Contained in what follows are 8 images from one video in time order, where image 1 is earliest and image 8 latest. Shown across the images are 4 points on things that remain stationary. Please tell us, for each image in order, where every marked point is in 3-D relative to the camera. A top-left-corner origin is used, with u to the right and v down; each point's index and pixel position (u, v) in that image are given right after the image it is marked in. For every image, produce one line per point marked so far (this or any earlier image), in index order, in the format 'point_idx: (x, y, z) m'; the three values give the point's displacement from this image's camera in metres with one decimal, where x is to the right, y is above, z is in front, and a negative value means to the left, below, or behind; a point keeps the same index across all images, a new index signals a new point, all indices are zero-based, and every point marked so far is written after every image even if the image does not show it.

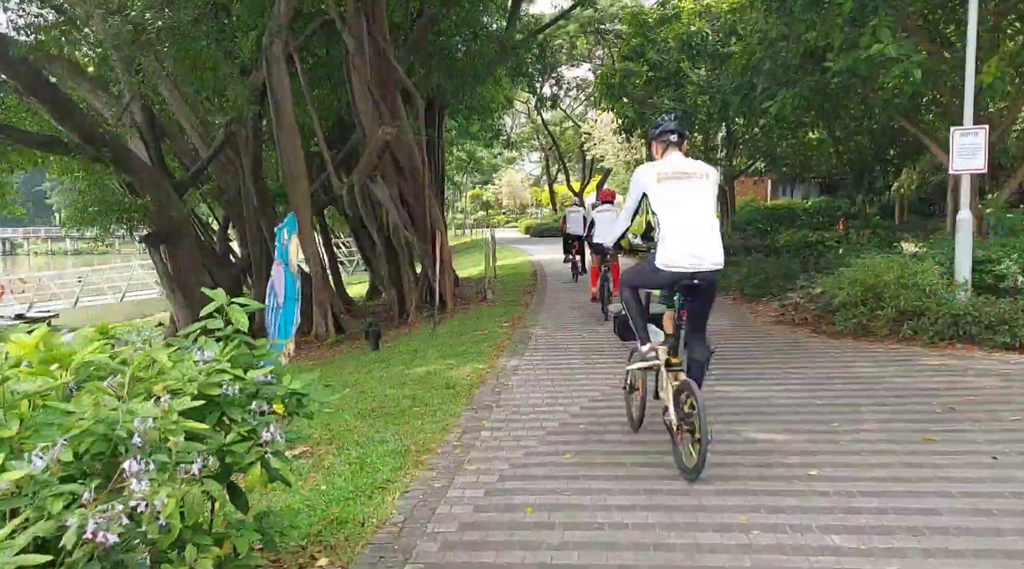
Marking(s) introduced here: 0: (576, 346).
0: (+0.7, -0.7, +8.4) m
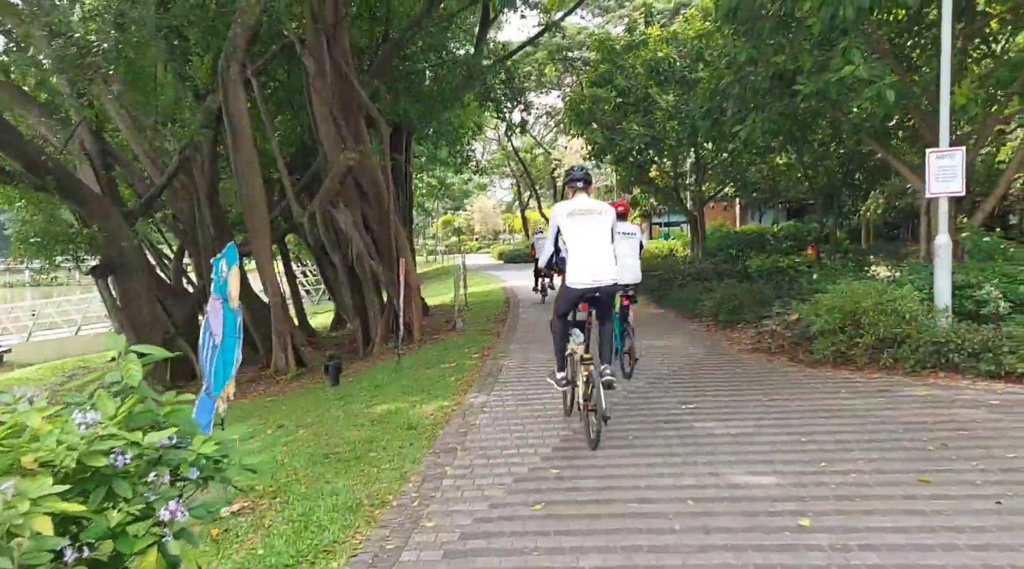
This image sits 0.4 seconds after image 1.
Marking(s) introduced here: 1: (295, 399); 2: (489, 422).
0: (+0.4, -1.0, +8.0) m
1: (-2.7, -1.4, +9.6) m
2: (-0.2, -1.1, +6.2) m
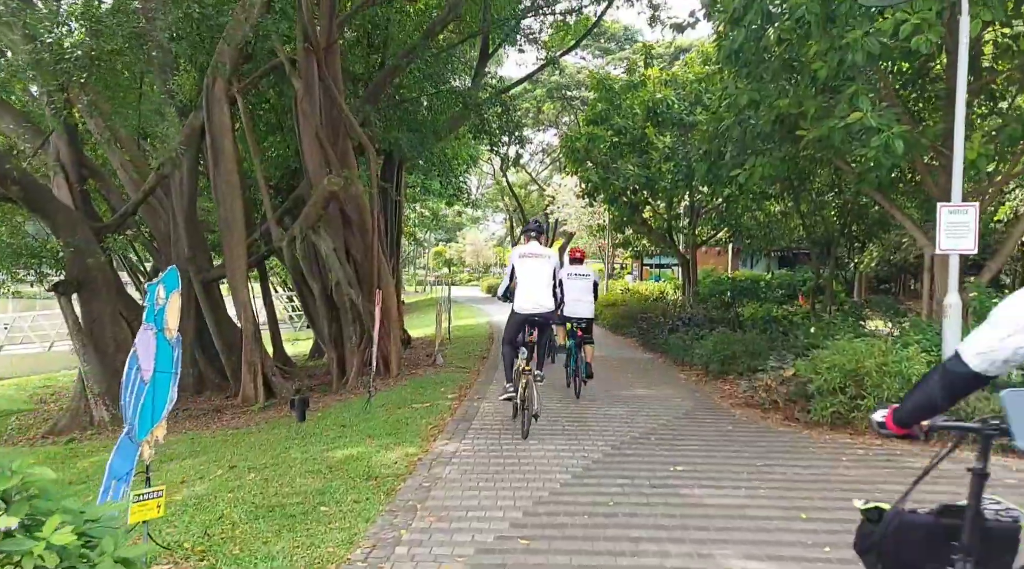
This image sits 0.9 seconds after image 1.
0: (+0.1, -1.4, +7.4) m
1: (-3.0, -1.7, +9.0) m
2: (-0.4, -1.4, +5.7) m
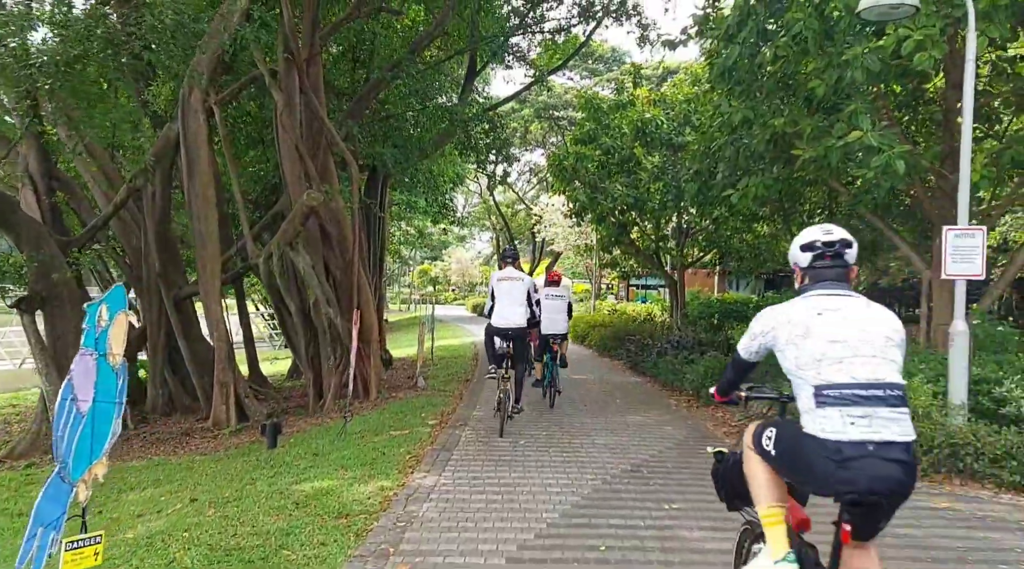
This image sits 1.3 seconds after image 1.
0: (0.0, -1.6, +7.0) m
1: (-3.1, -2.0, +8.5) m
2: (-0.5, -1.6, +5.2) m
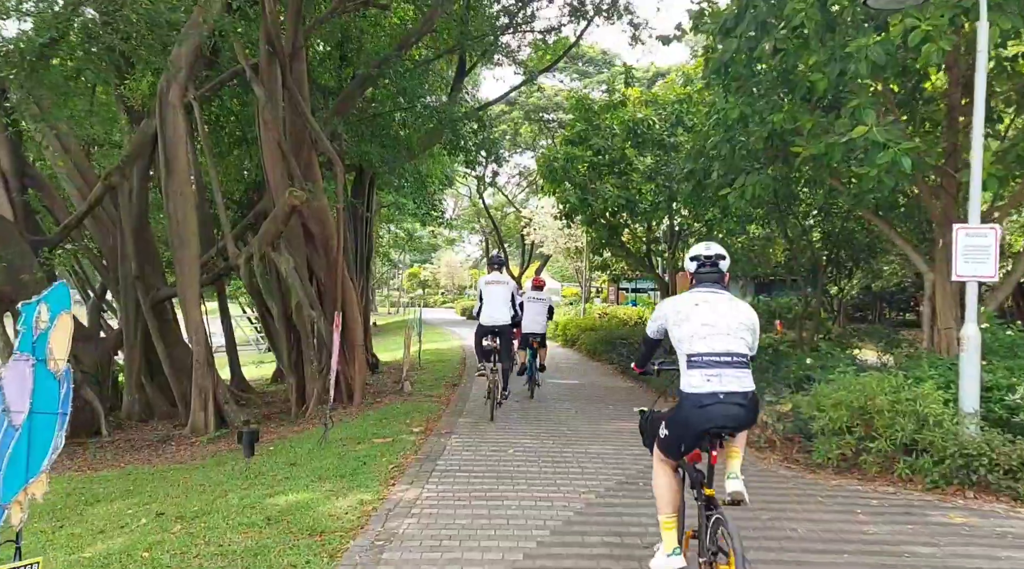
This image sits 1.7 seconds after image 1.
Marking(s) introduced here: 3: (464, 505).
0: (-0.1, -1.6, +6.7) m
1: (-3.3, -2.0, +8.1) m
2: (-0.6, -1.6, +4.9) m
3: (-0.3, -1.6, +5.5) m
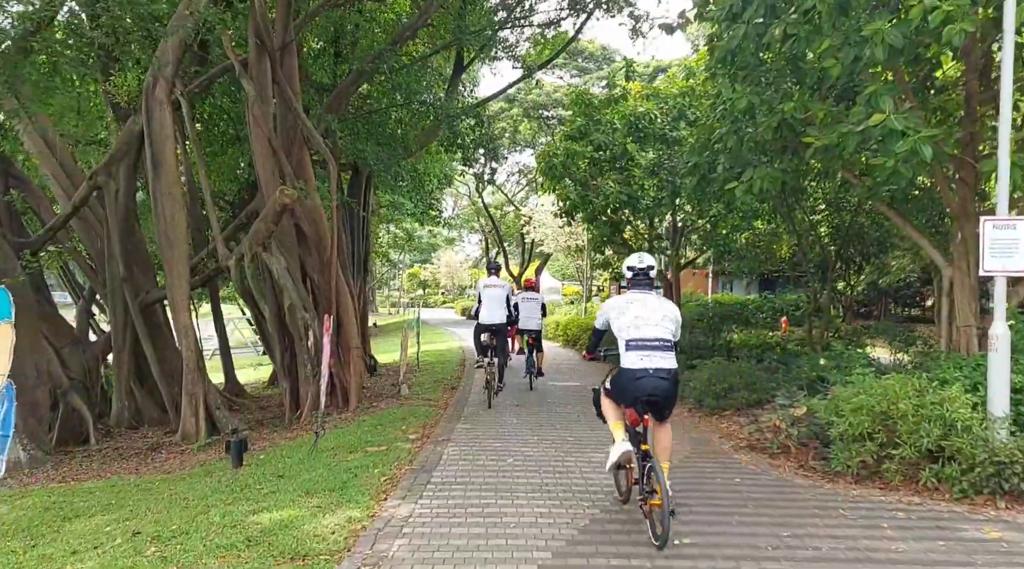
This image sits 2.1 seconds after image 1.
0: (-0.1, -1.6, +6.3) m
1: (-3.3, -2.0, +7.7) m
2: (-0.6, -1.6, +4.5) m
3: (-0.3, -1.6, +5.1) m
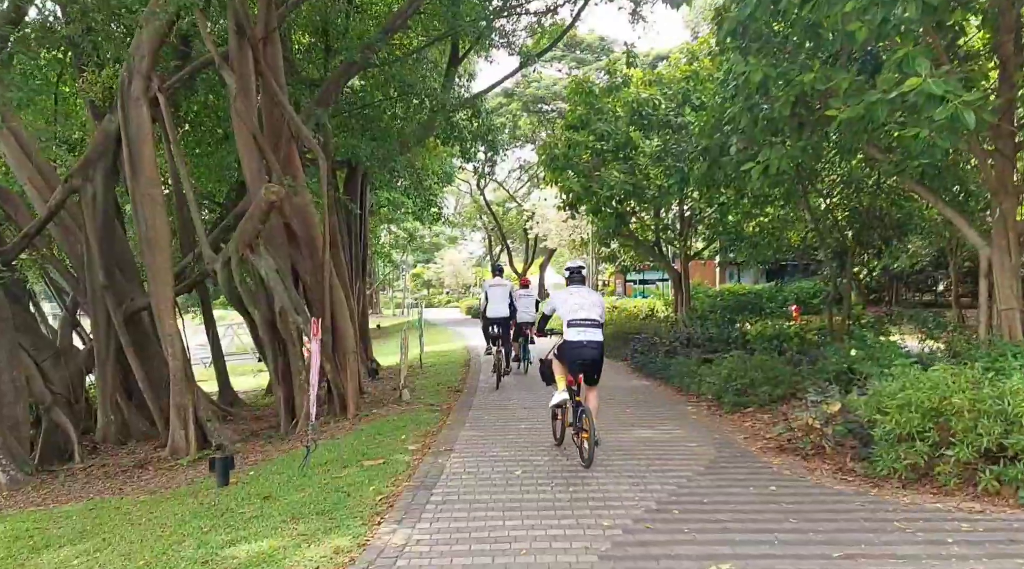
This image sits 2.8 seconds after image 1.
0: (-0.1, -1.5, +5.7) m
1: (-3.2, -2.0, +7.1) m
2: (-0.5, -1.5, +3.9) m
3: (-0.3, -1.5, +4.5) m
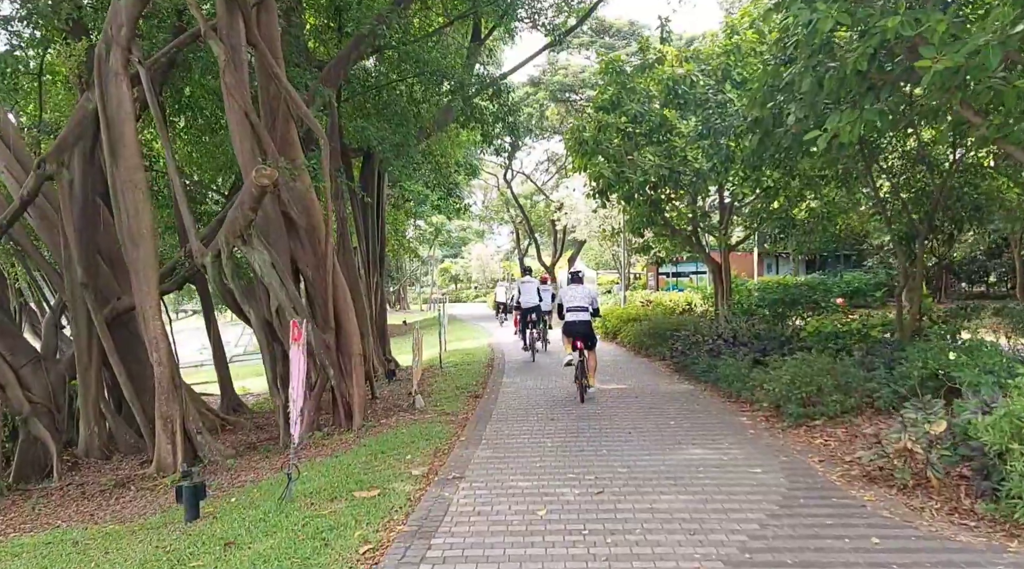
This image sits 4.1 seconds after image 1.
0: (+0.1, -1.5, +4.4) m
1: (-3.0, -2.0, +6.0) m
2: (-0.5, -1.5, +2.7) m
3: (-0.2, -1.5, +3.3) m
